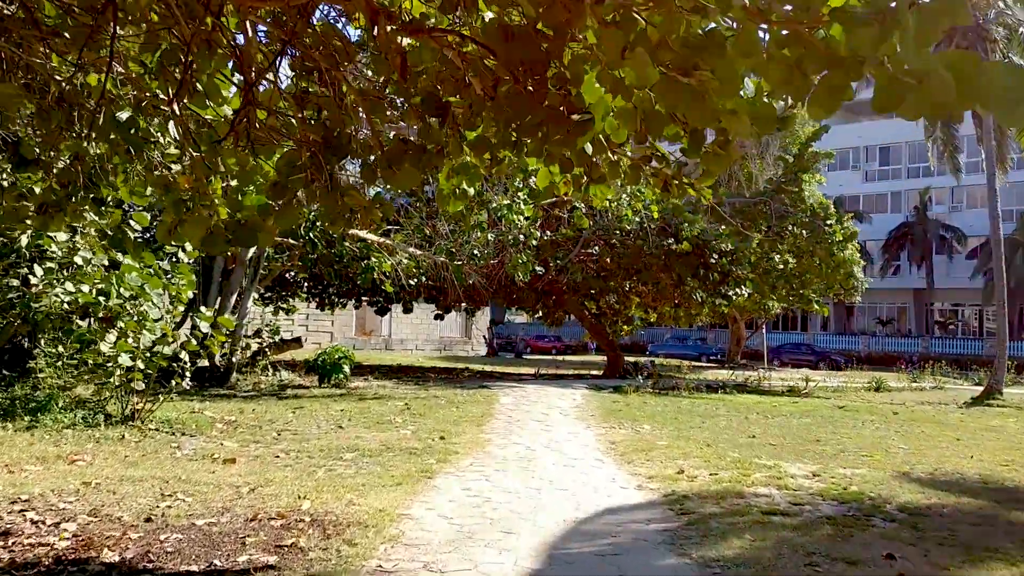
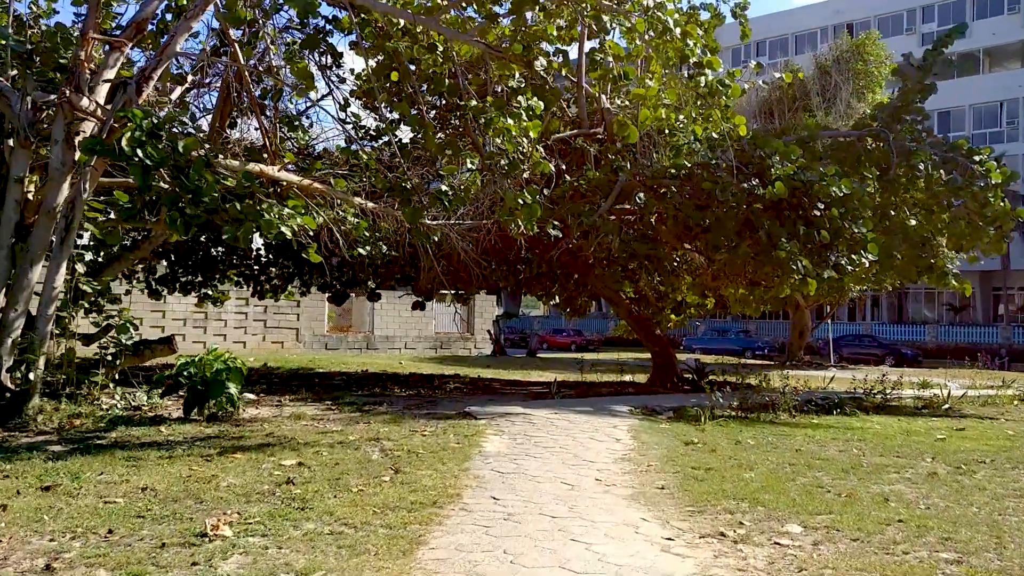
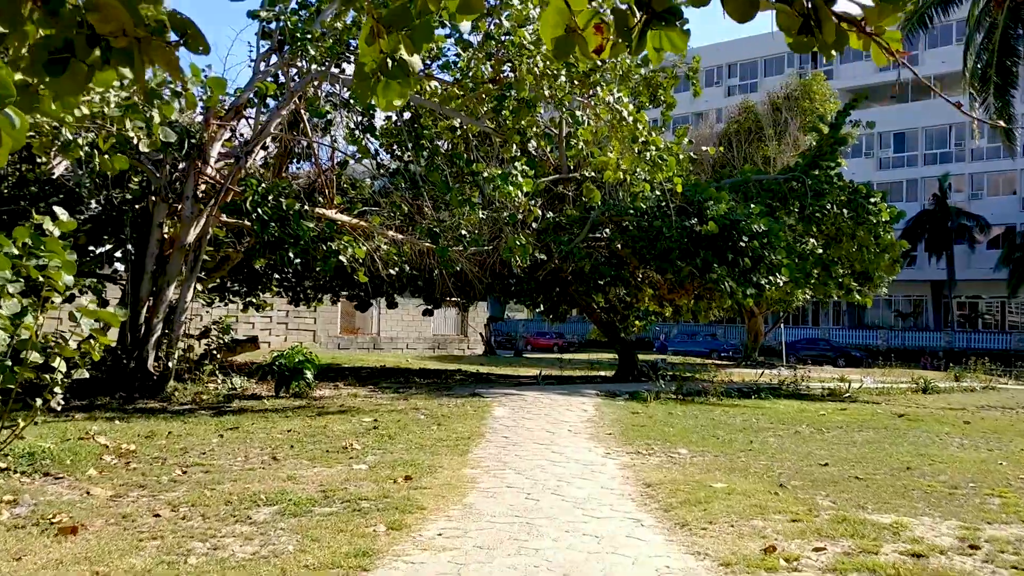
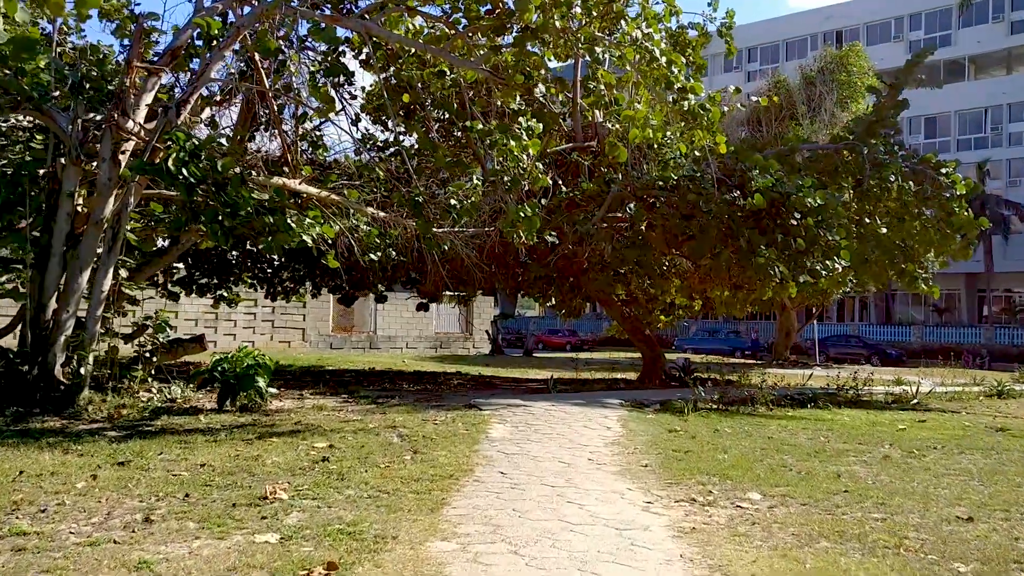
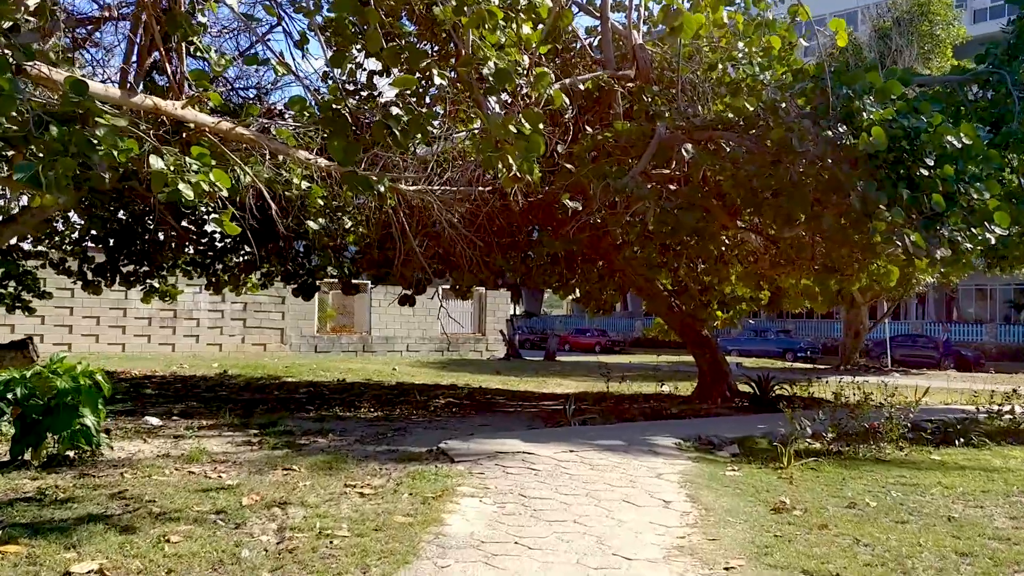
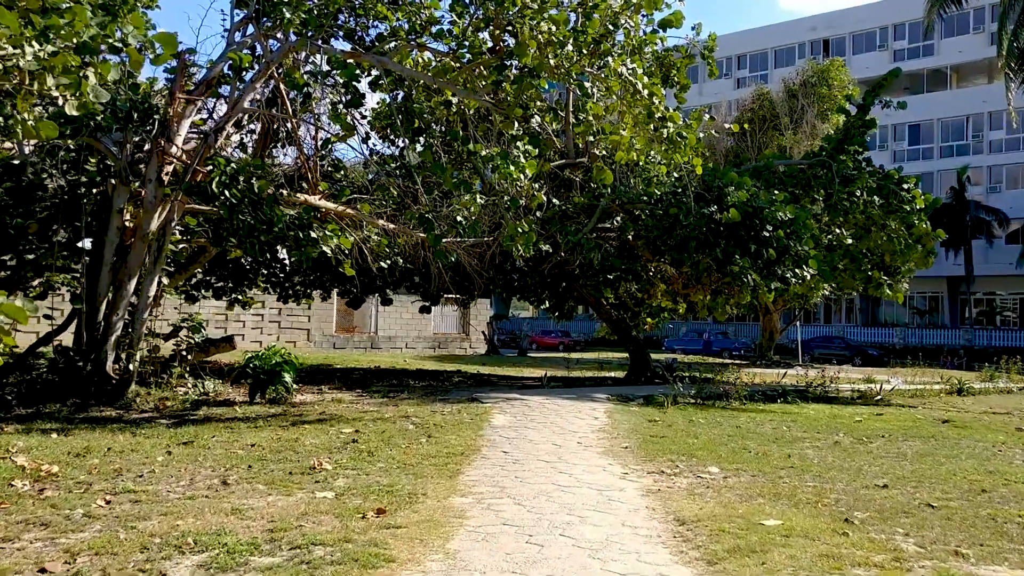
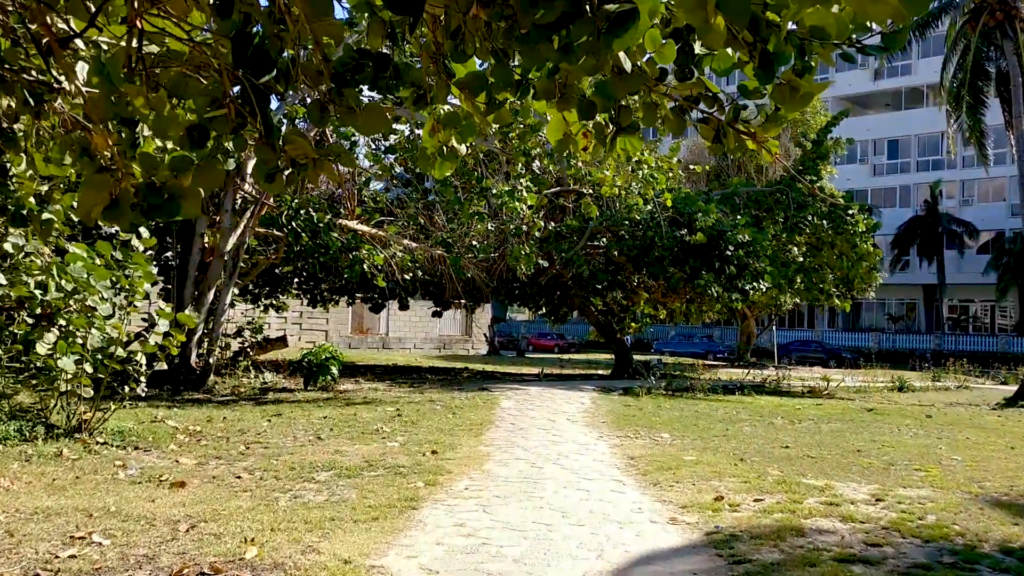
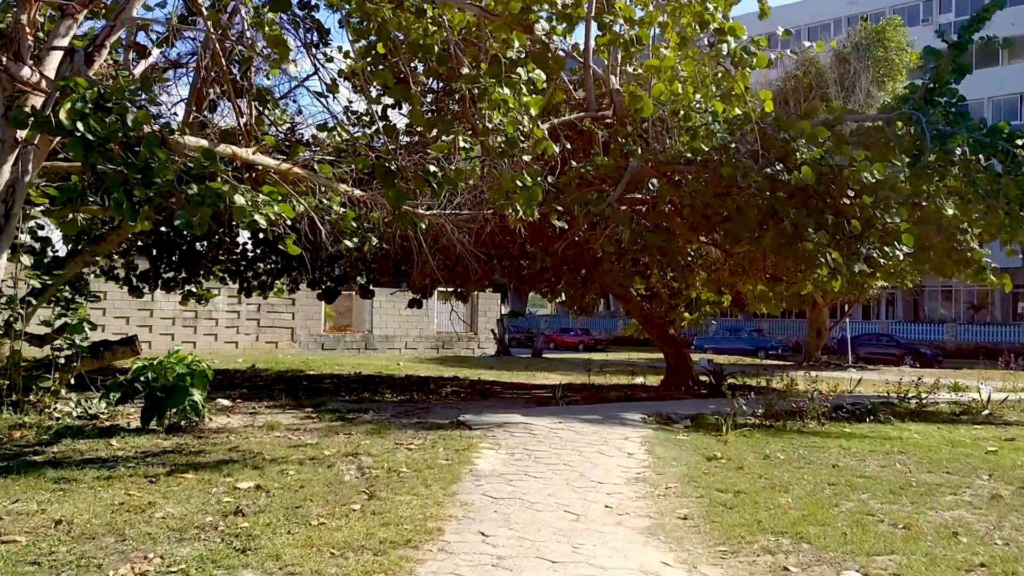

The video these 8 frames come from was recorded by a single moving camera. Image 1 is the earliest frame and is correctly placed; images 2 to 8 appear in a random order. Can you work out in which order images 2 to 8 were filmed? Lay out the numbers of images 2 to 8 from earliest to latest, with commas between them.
7, 3, 6, 4, 2, 8, 5
